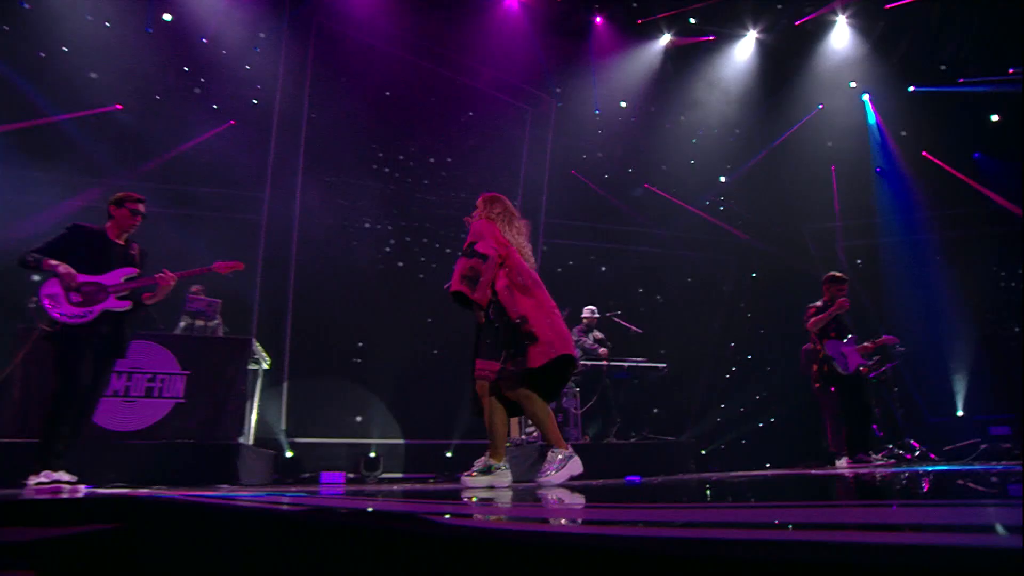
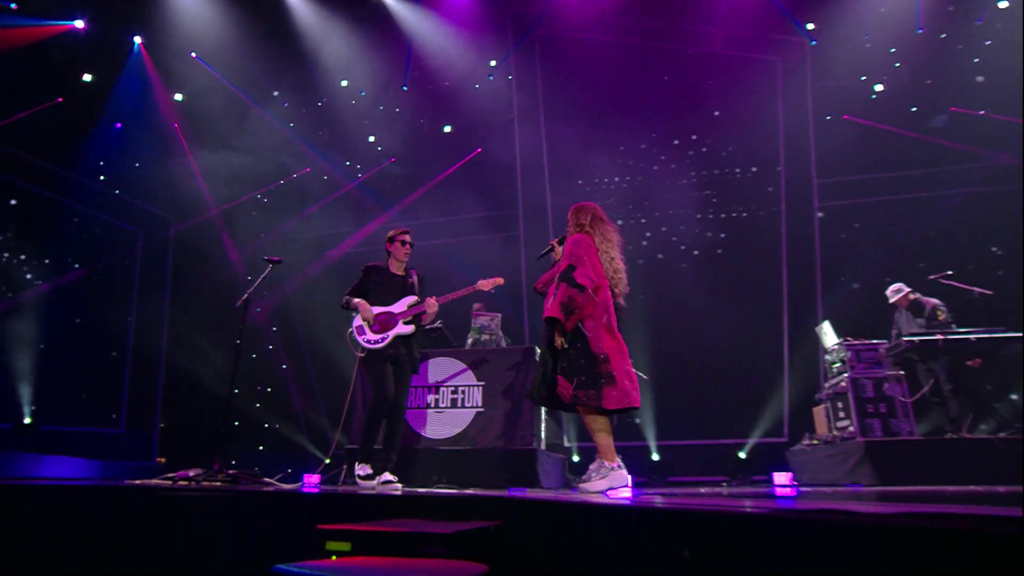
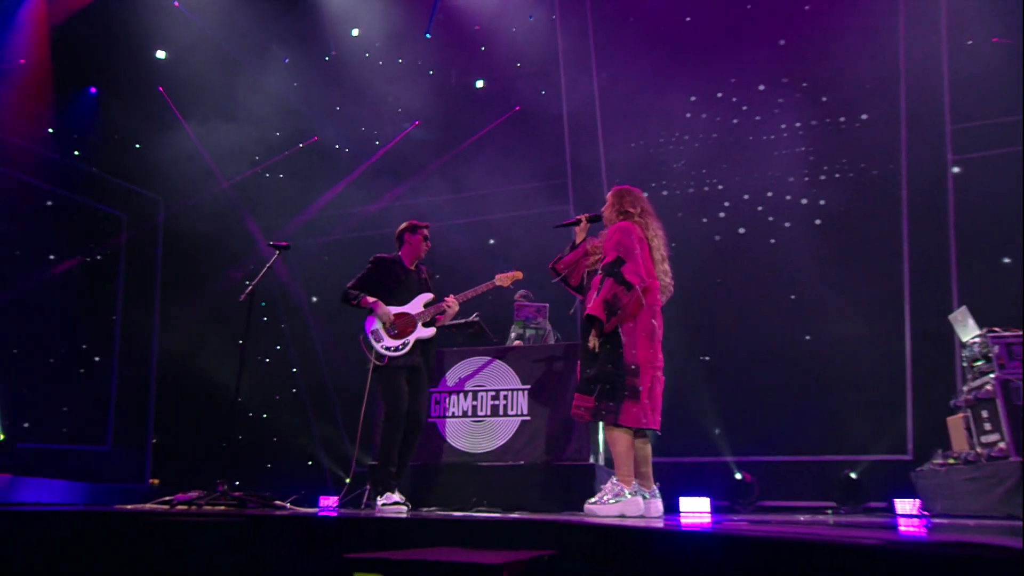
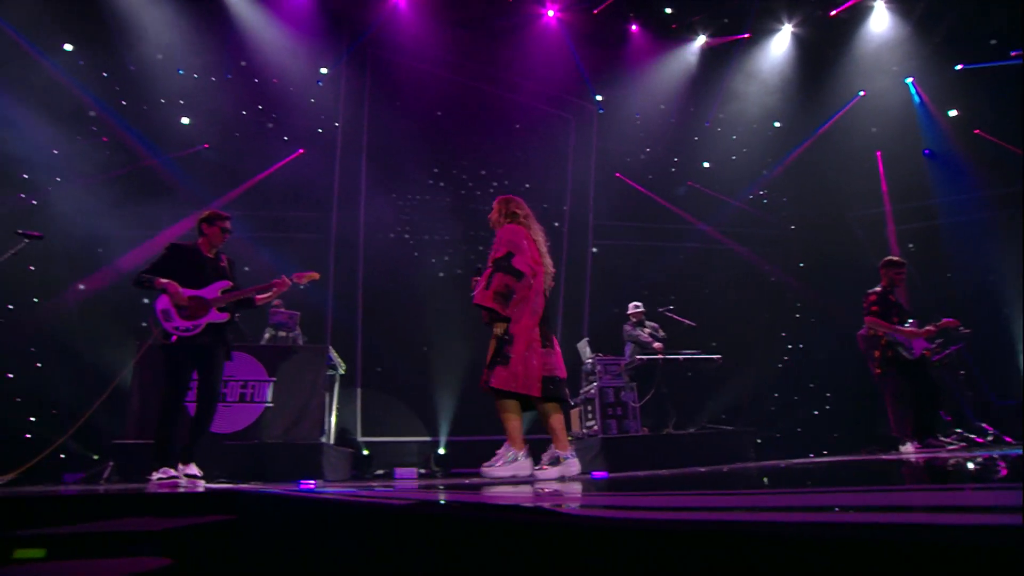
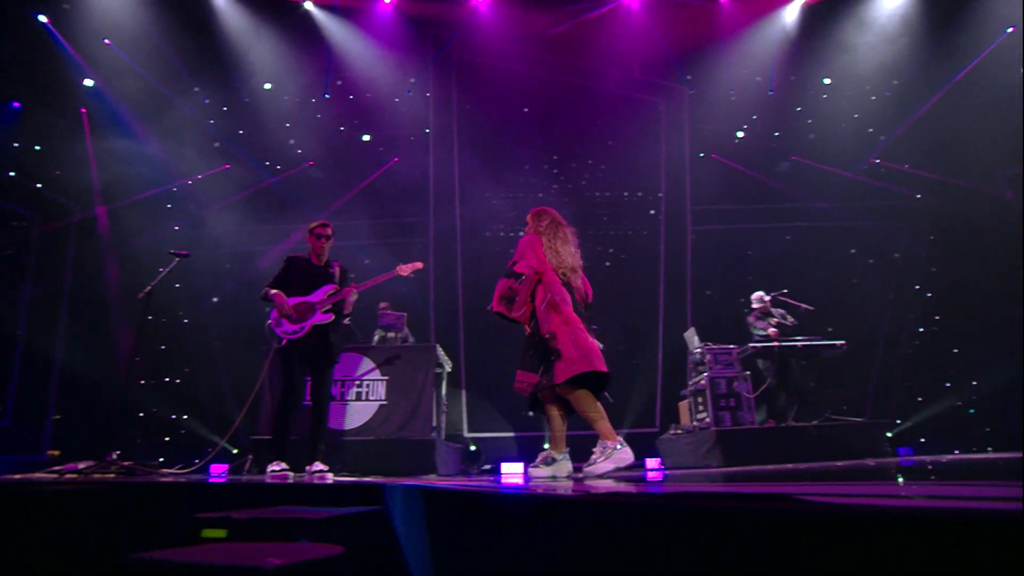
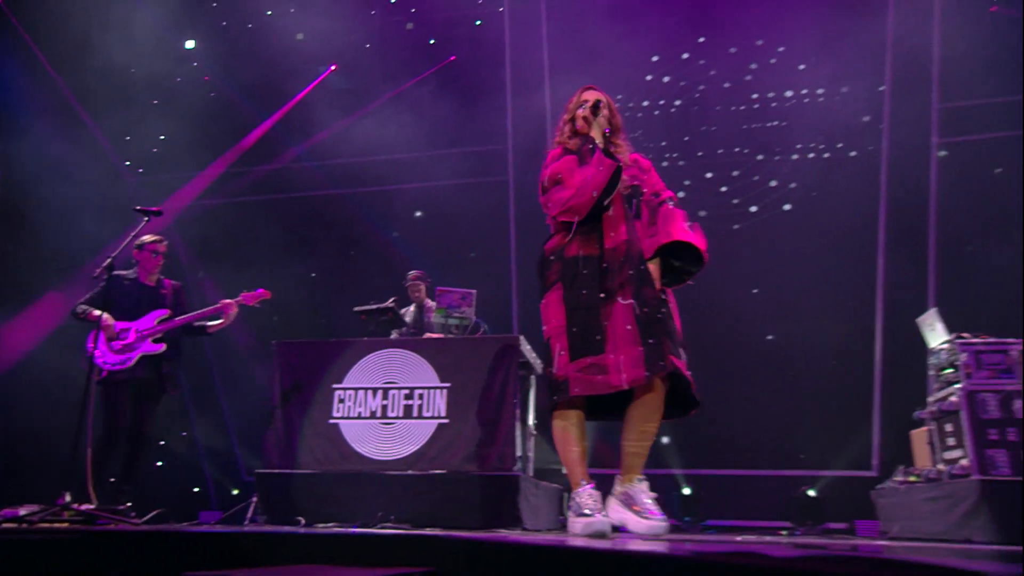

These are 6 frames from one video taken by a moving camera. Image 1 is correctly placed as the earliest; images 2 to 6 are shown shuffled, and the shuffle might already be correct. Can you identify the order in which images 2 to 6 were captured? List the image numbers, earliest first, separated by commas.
4, 5, 2, 3, 6
